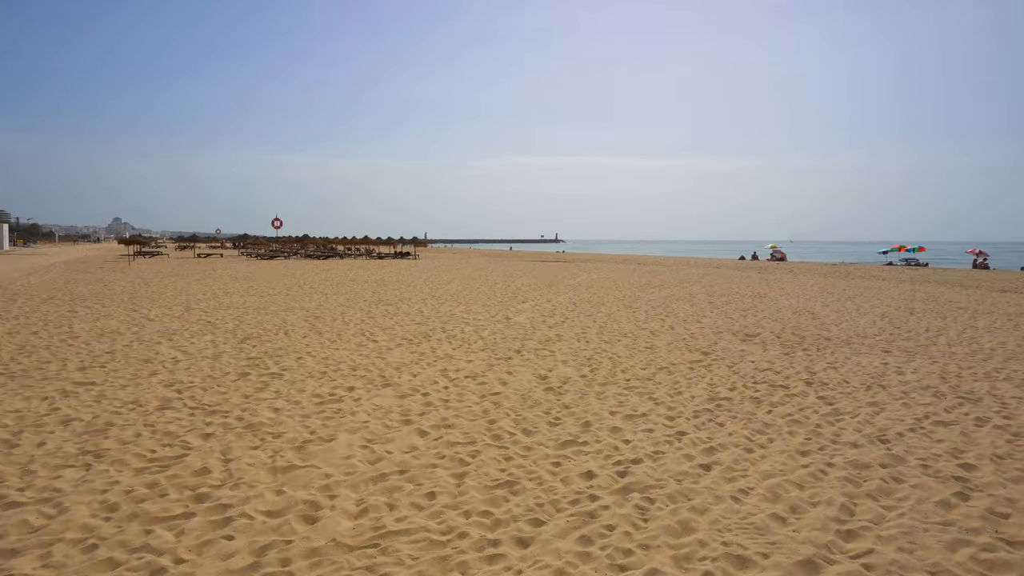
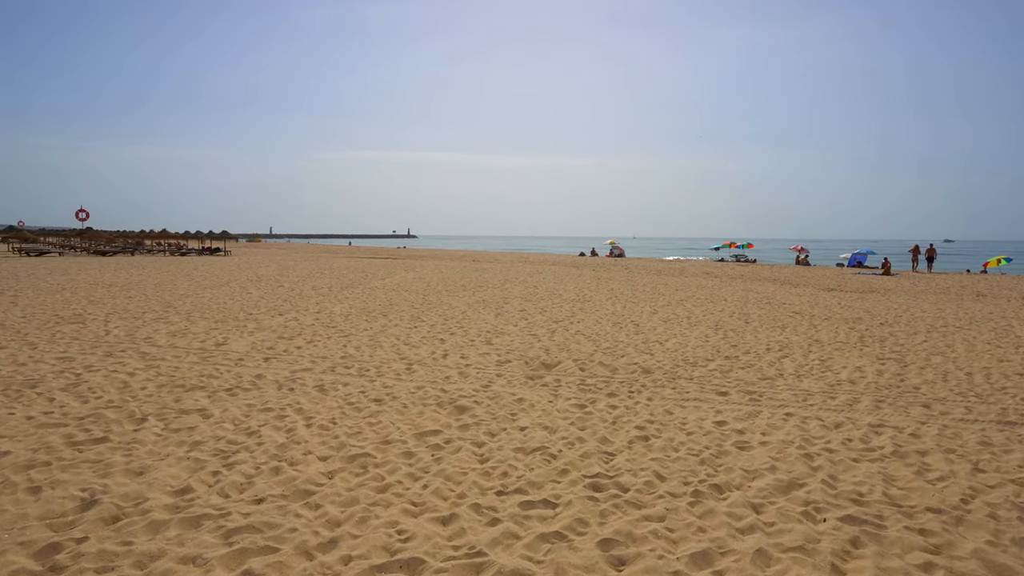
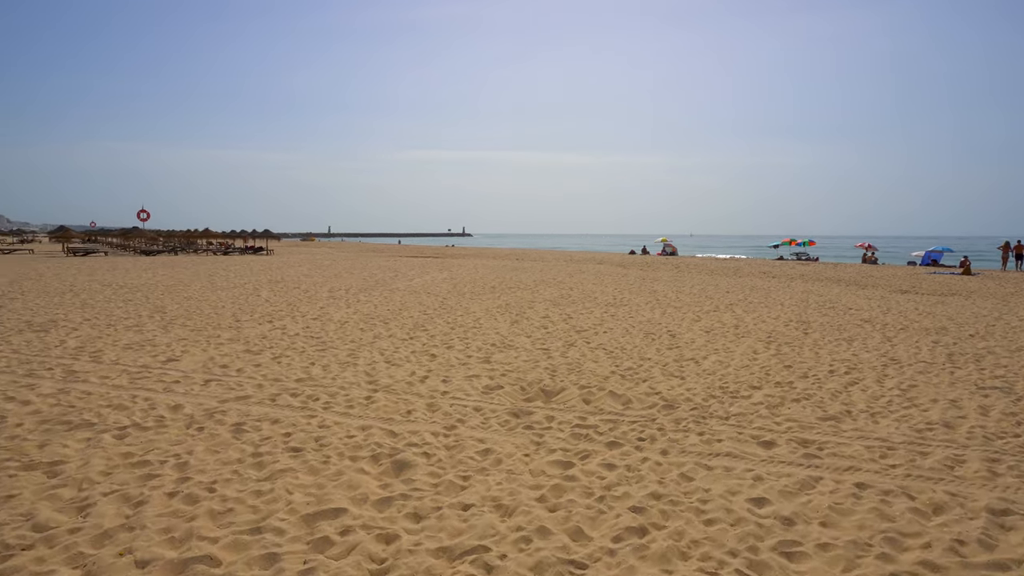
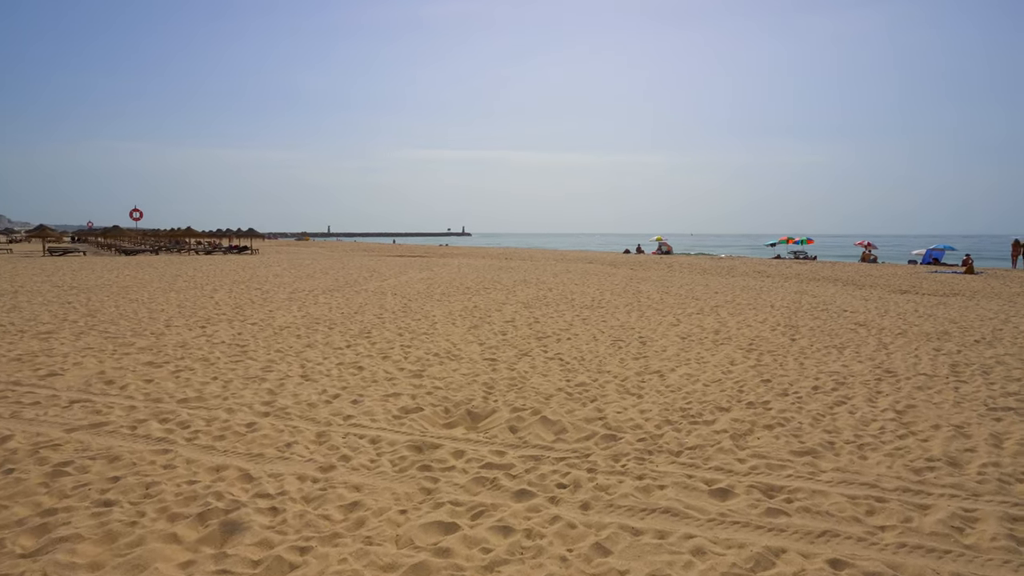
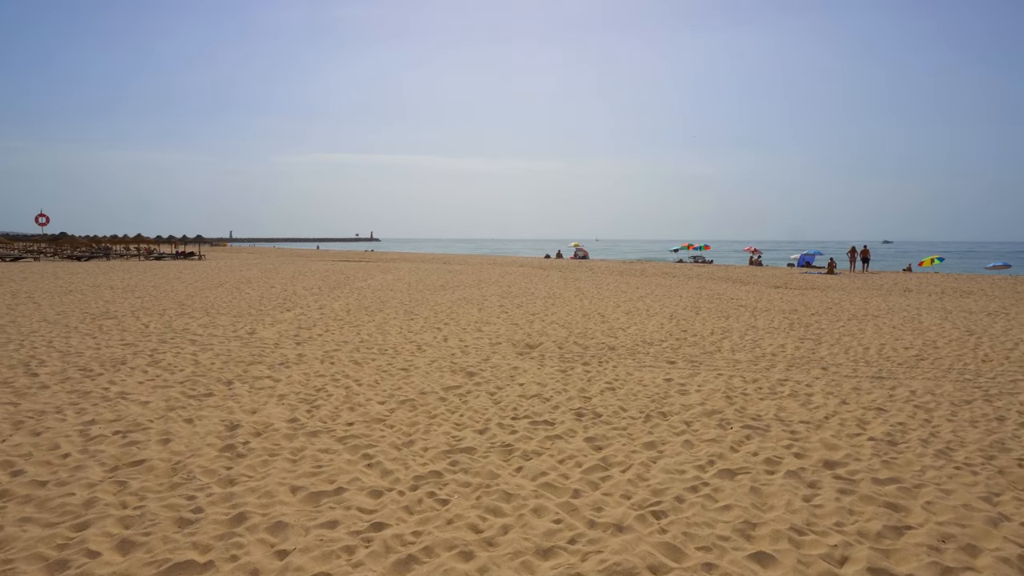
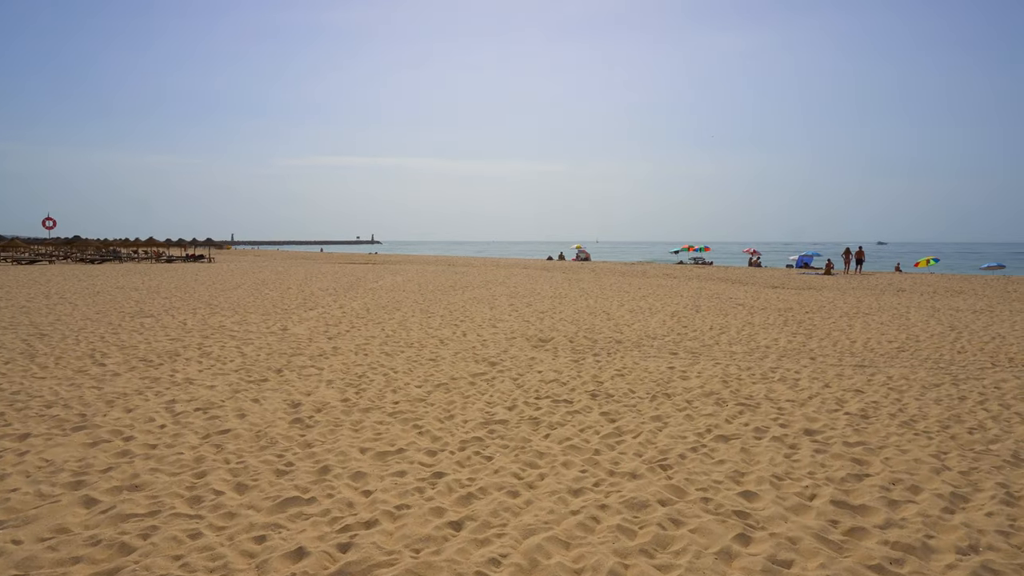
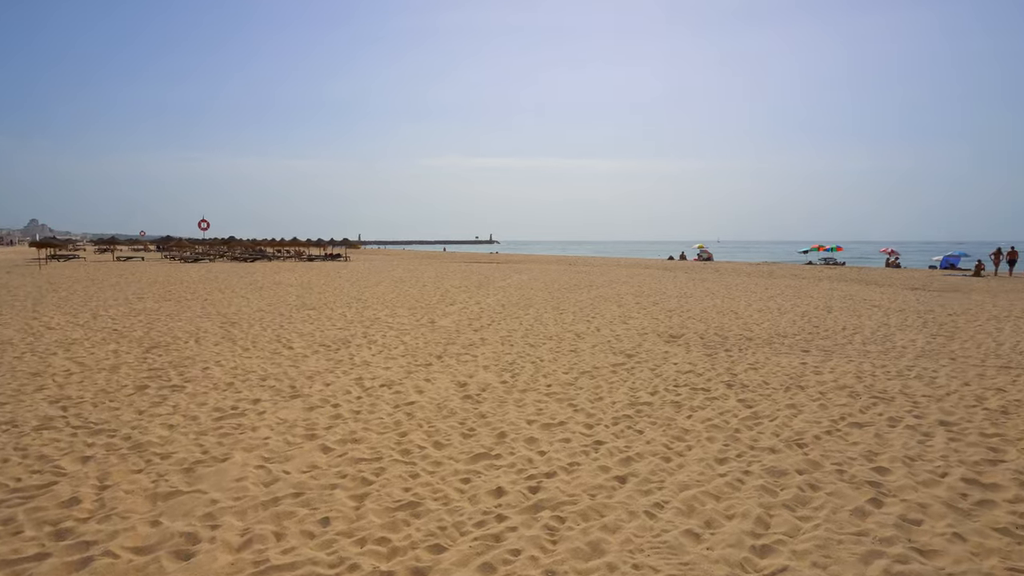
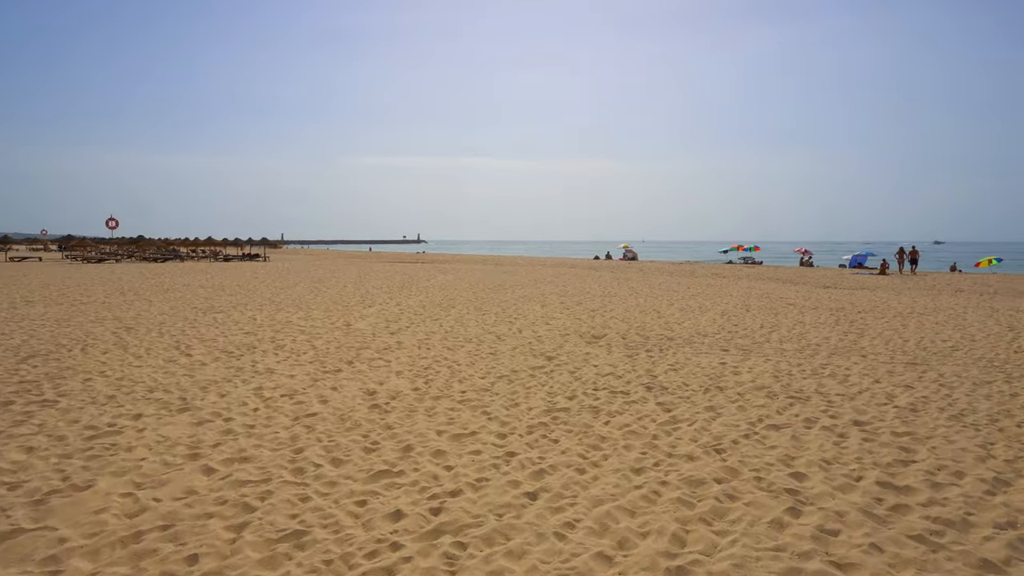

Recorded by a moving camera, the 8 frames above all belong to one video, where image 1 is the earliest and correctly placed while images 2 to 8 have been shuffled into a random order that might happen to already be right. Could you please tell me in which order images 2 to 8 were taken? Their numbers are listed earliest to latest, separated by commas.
7, 8, 6, 5, 2, 3, 4
